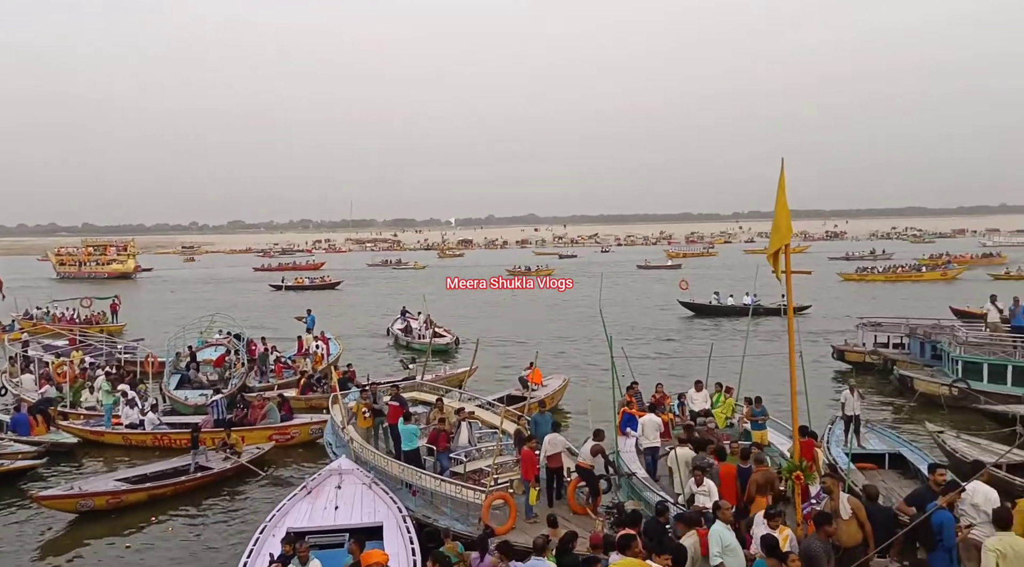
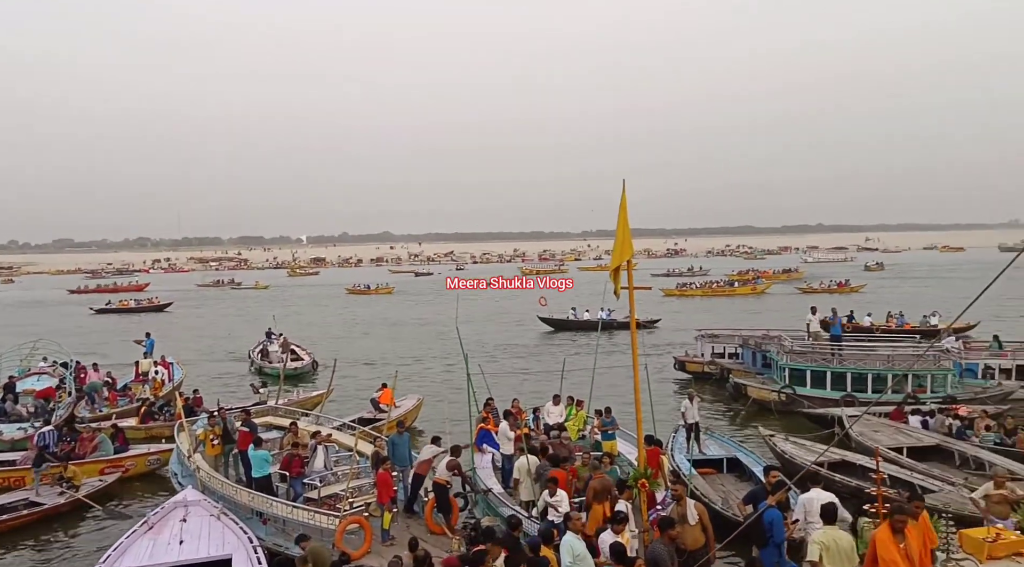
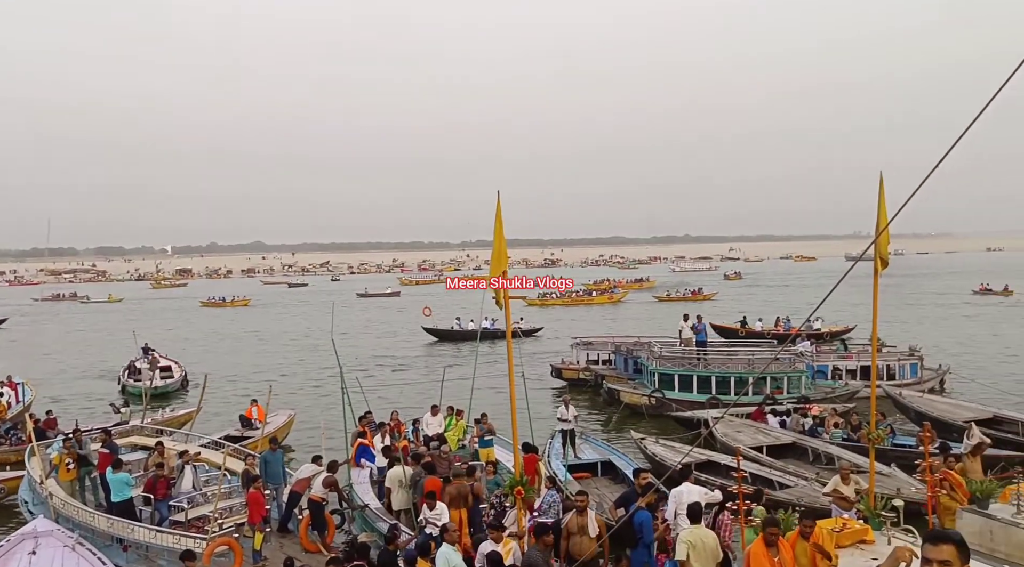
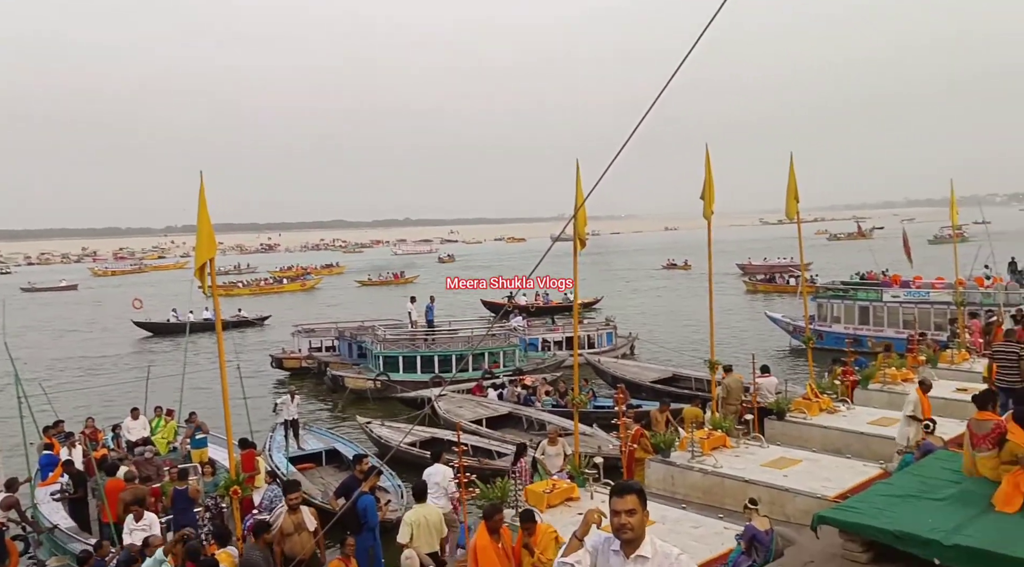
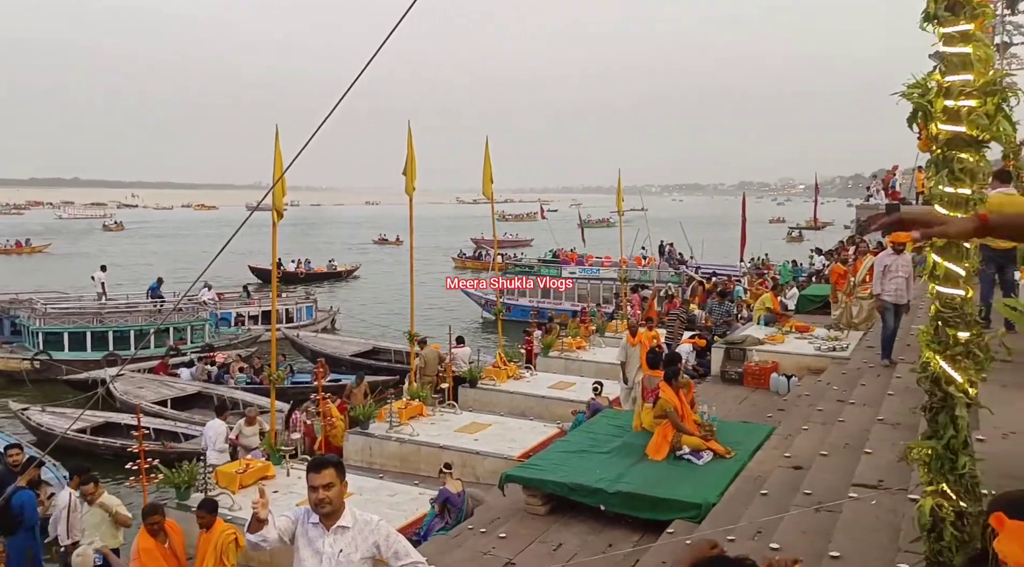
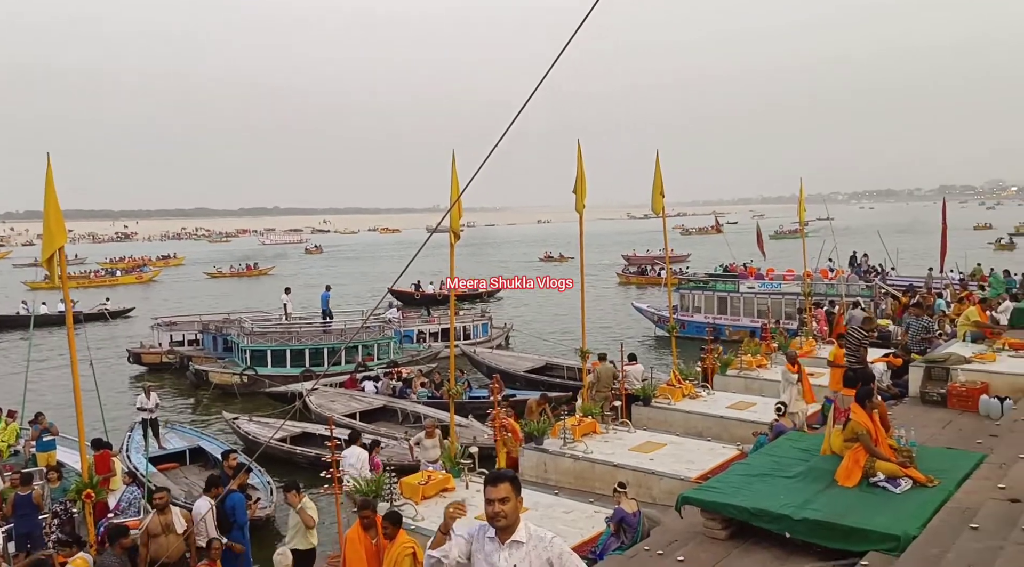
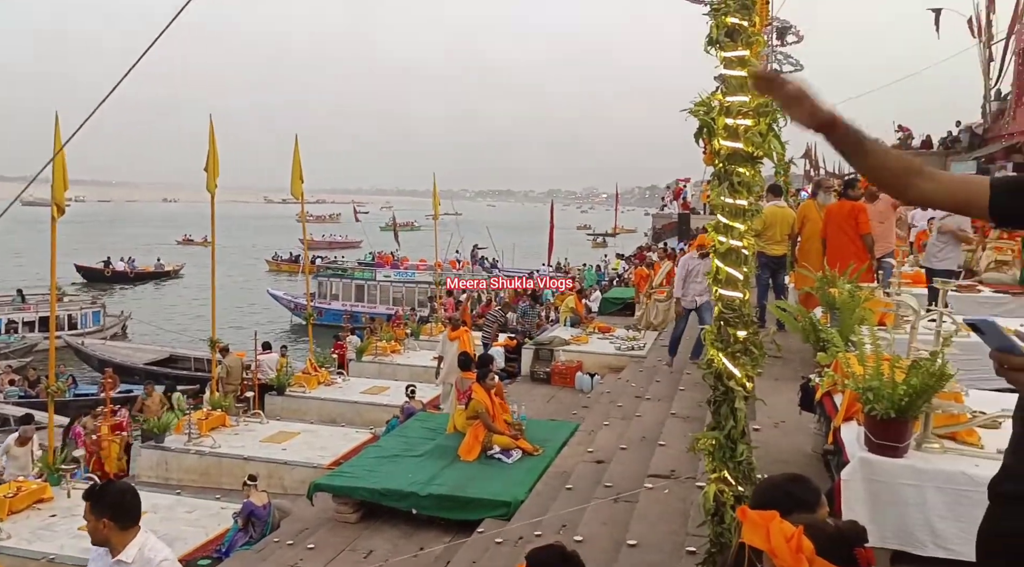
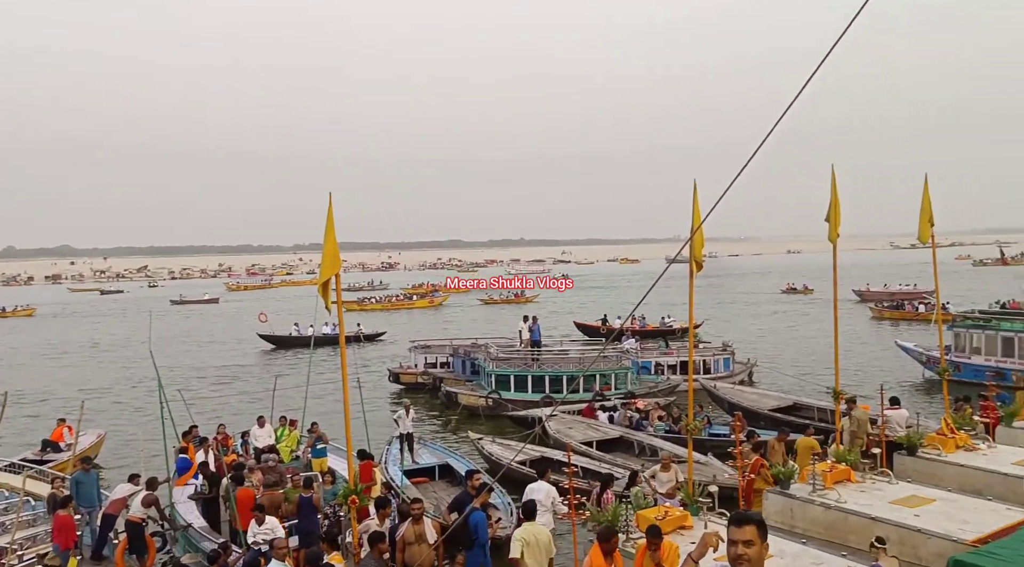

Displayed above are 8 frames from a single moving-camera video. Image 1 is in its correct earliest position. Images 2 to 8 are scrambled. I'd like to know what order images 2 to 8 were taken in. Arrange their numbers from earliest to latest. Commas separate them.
2, 3, 8, 4, 6, 5, 7
